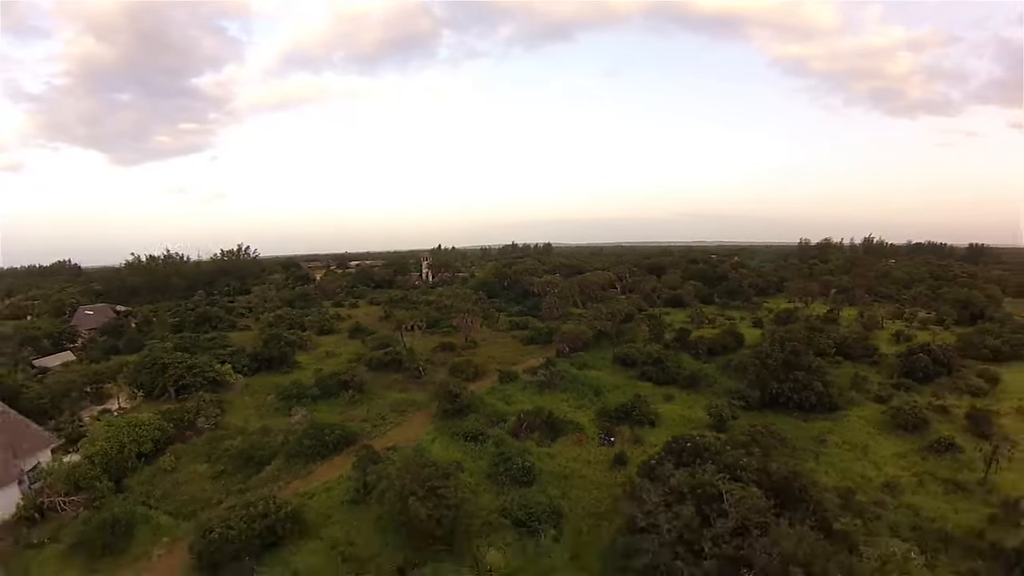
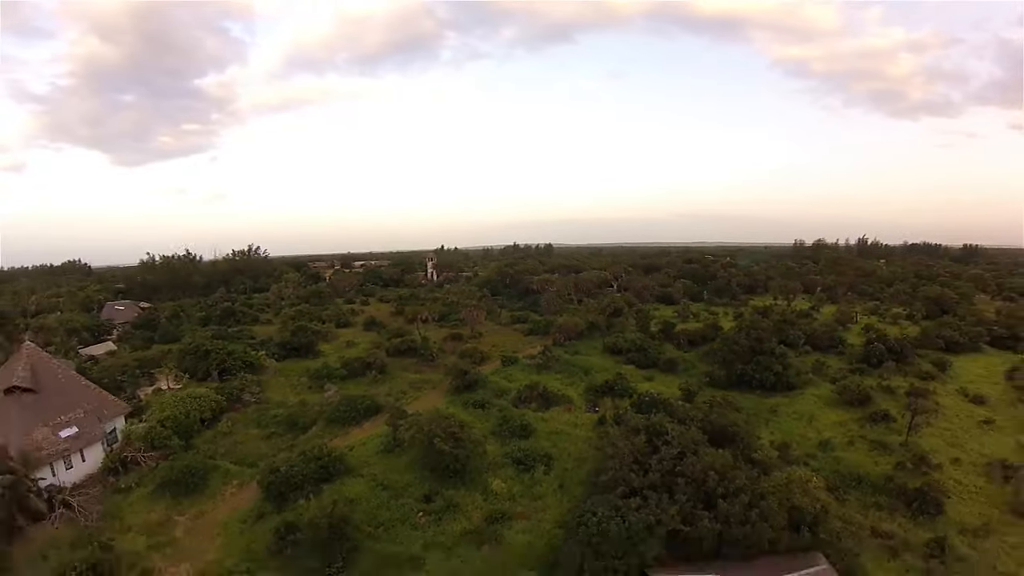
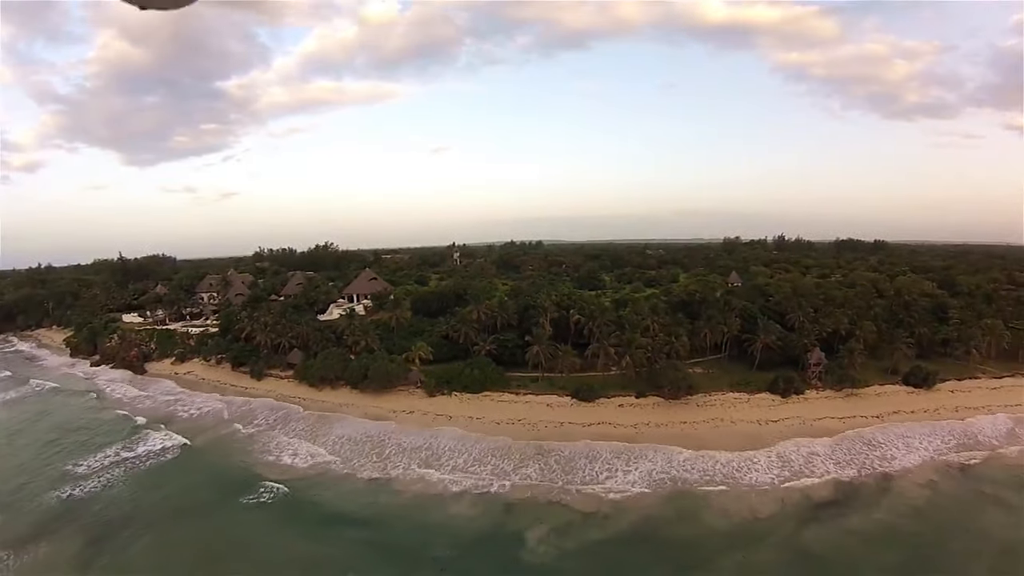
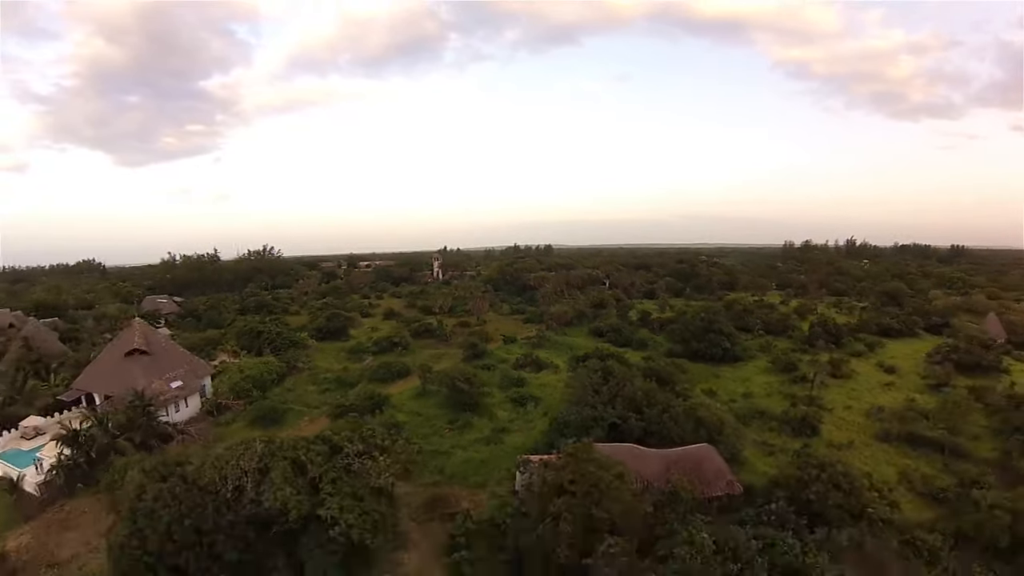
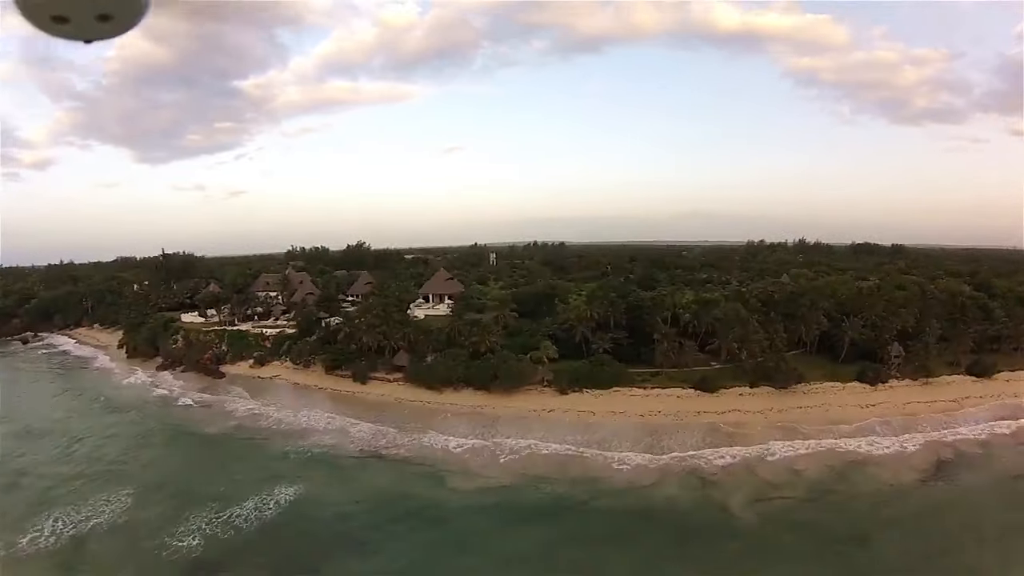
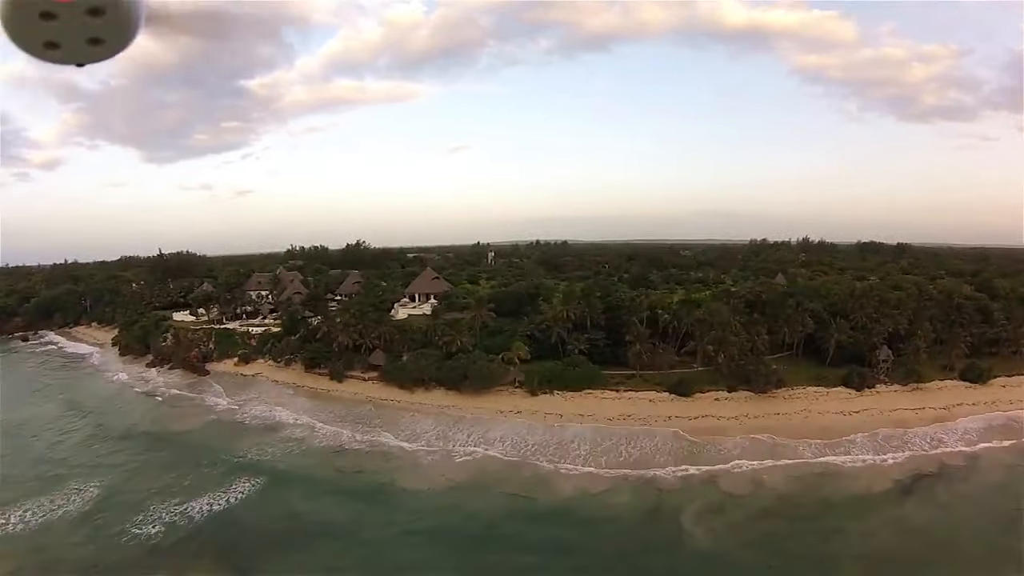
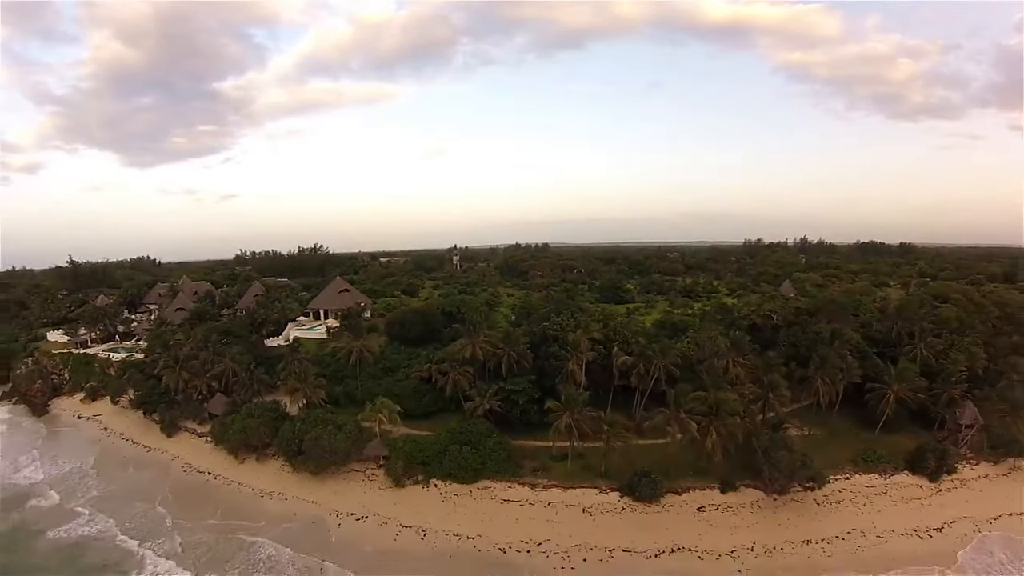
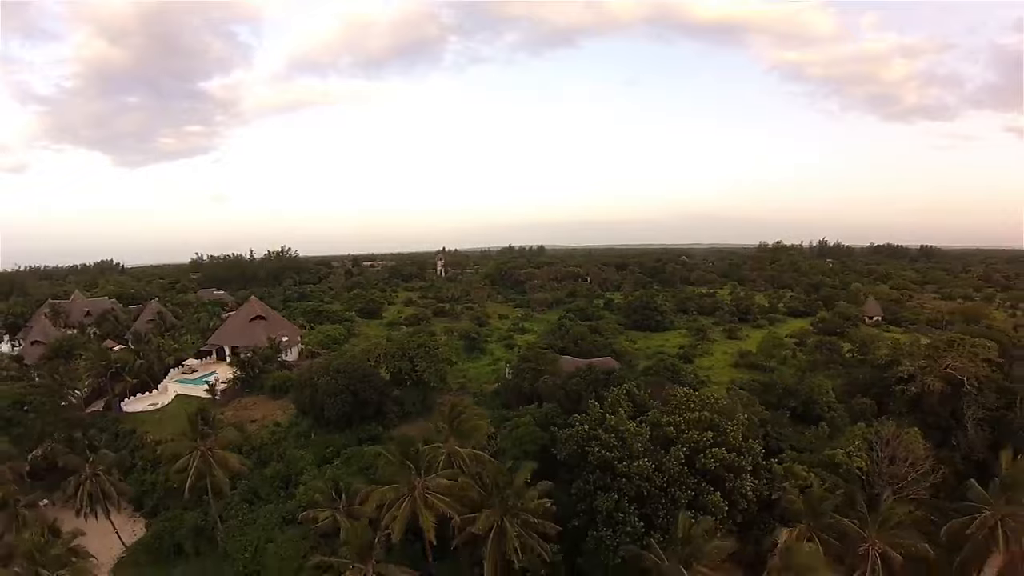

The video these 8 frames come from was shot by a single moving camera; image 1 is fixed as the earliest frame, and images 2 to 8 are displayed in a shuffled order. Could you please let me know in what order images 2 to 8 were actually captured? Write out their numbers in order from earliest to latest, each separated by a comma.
2, 4, 8, 7, 3, 5, 6
